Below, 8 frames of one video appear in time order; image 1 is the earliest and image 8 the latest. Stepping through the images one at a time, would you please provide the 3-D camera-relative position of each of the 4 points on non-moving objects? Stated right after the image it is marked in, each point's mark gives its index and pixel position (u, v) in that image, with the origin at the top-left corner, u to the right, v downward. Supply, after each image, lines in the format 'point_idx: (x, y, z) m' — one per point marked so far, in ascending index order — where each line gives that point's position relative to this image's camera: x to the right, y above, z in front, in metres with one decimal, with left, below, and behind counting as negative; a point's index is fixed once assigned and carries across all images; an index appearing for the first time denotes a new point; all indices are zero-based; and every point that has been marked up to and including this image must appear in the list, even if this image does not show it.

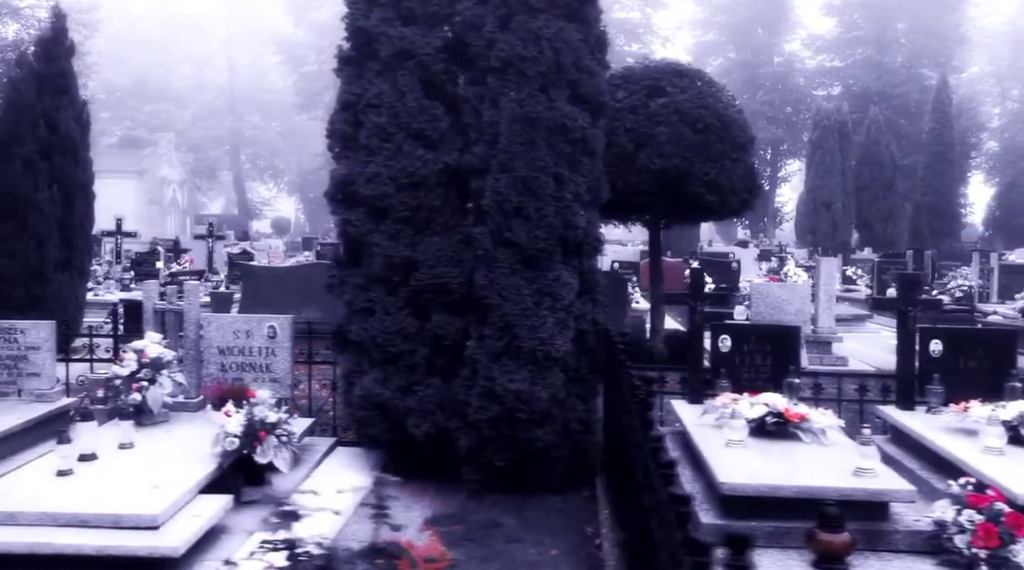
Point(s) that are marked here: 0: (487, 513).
0: (-0.1, -1.5, +6.3) m
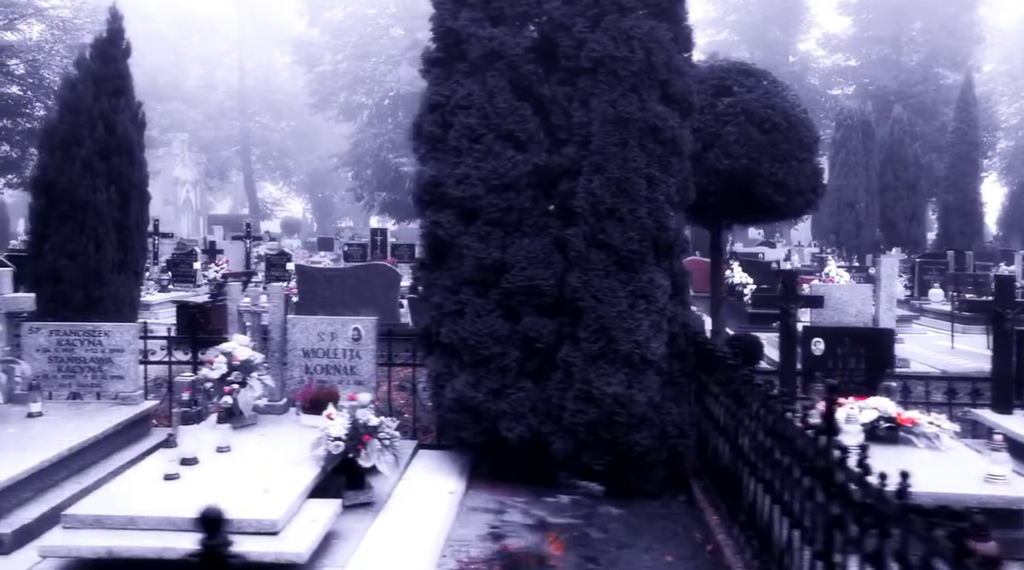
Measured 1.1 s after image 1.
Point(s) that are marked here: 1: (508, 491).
0: (+0.5, -1.6, +6.2) m
1: (0.0, -1.5, +6.9) m
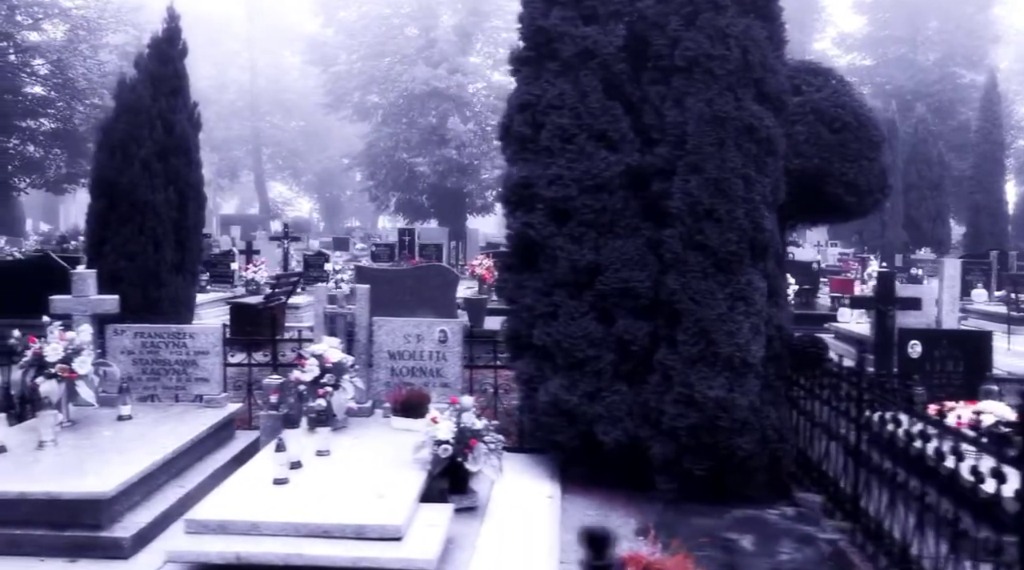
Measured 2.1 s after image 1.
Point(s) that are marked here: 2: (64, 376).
0: (+1.2, -1.6, +6.2) m
1: (+0.7, -1.5, +6.8) m
2: (-3.1, -0.6, +6.5) m
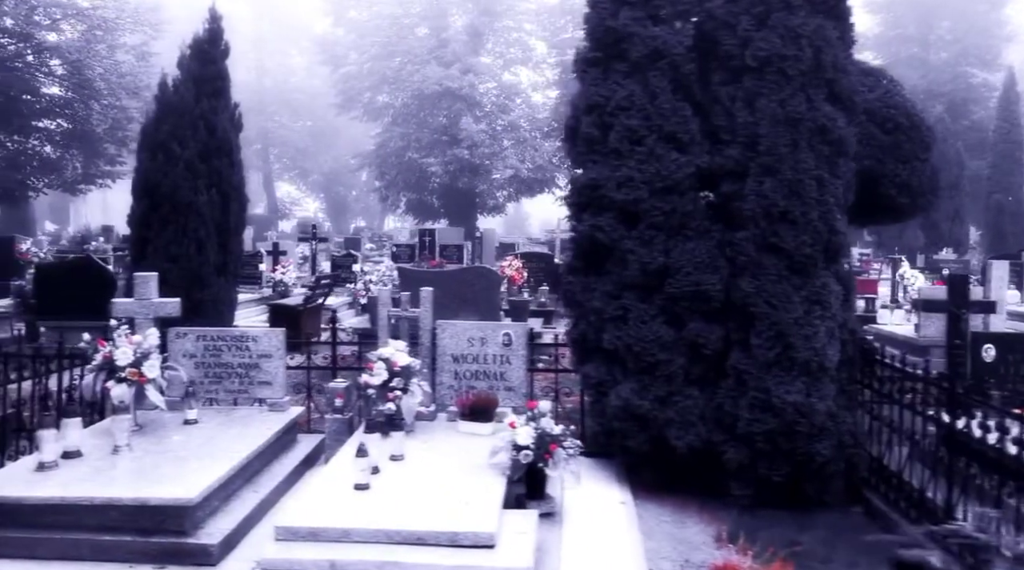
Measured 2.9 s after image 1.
0: (+1.7, -1.6, +6.1) m
1: (+1.2, -1.5, +6.7) m
2: (-2.6, -0.6, +6.5) m
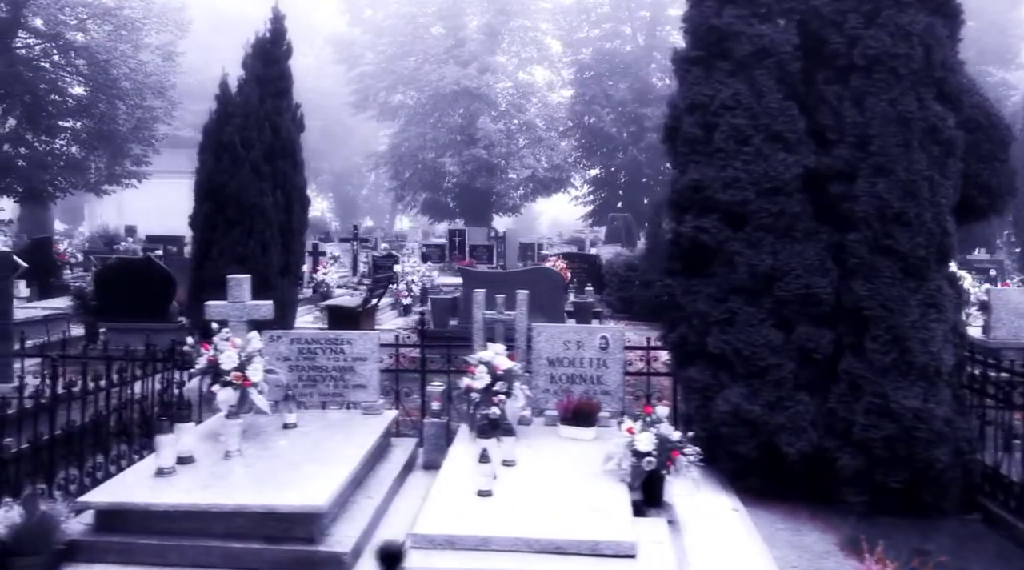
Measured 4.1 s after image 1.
0: (+2.4, -1.6, +6.0) m
1: (+1.9, -1.6, +6.6) m
2: (-1.9, -0.7, +6.4) m
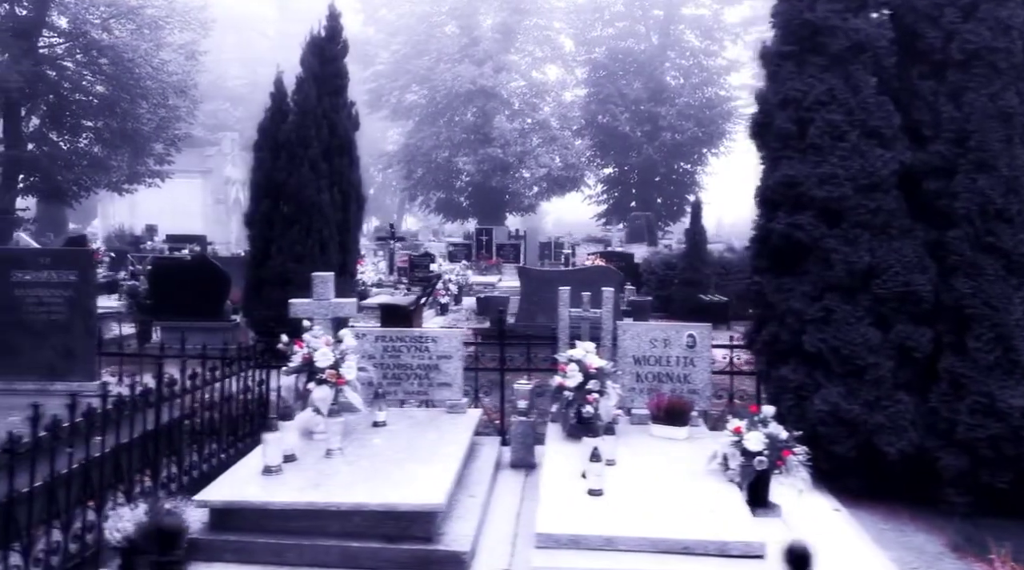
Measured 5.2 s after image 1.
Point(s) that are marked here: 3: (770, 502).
0: (+3.1, -1.6, +5.9) m
1: (+2.6, -1.5, +6.5) m
2: (-1.2, -0.6, +6.3) m
3: (+1.6, -1.4, +5.9) m
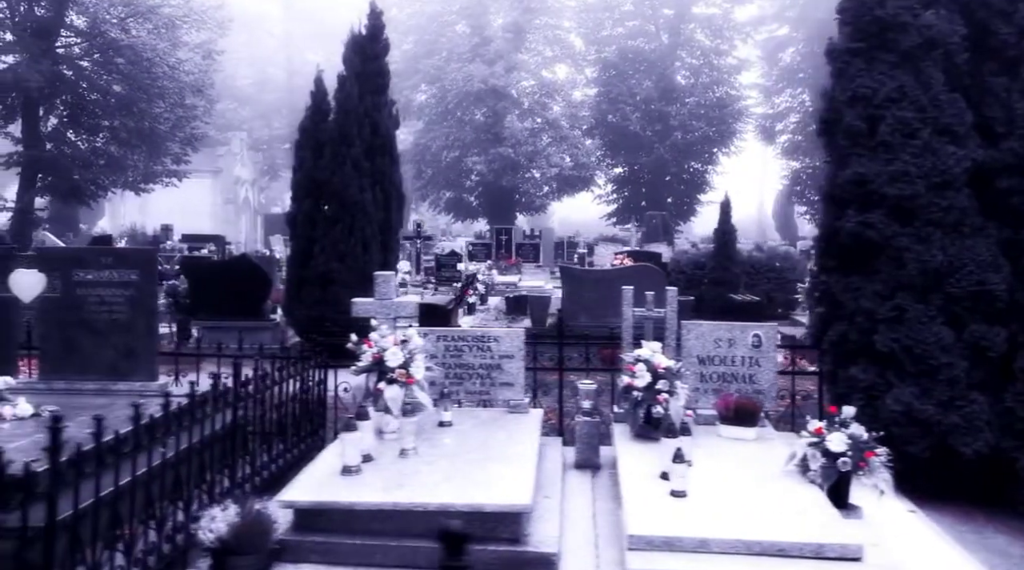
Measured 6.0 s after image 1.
0: (+3.6, -1.6, +5.8) m
1: (+3.1, -1.5, +6.5) m
2: (-0.7, -0.6, +6.3) m
3: (+2.1, -1.4, +5.8) m
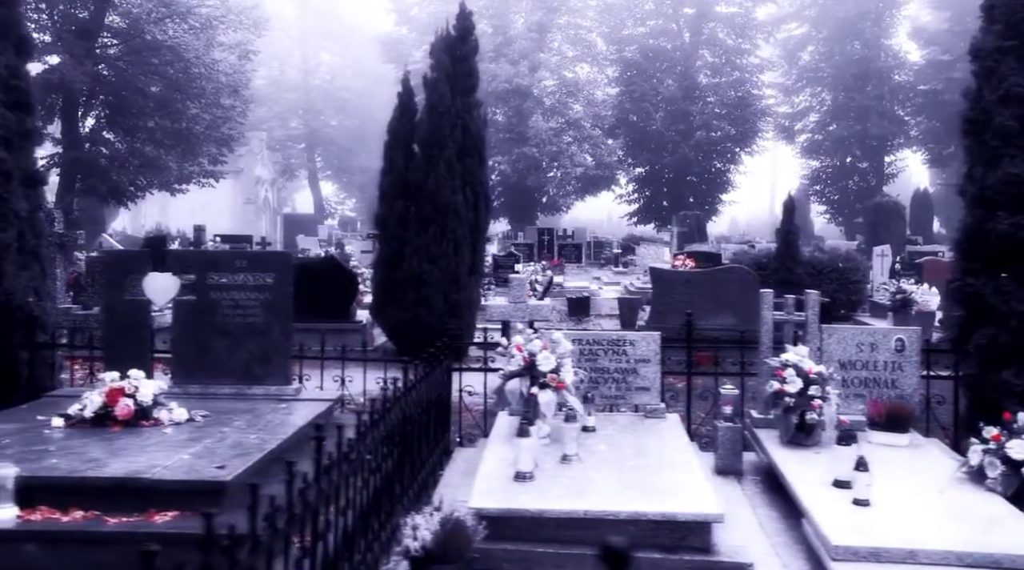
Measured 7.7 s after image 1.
0: (+4.6, -1.6, +5.6) m
1: (+4.1, -1.6, +6.3) m
2: (+0.3, -0.7, +6.2) m
3: (+3.1, -1.4, +5.7) m
